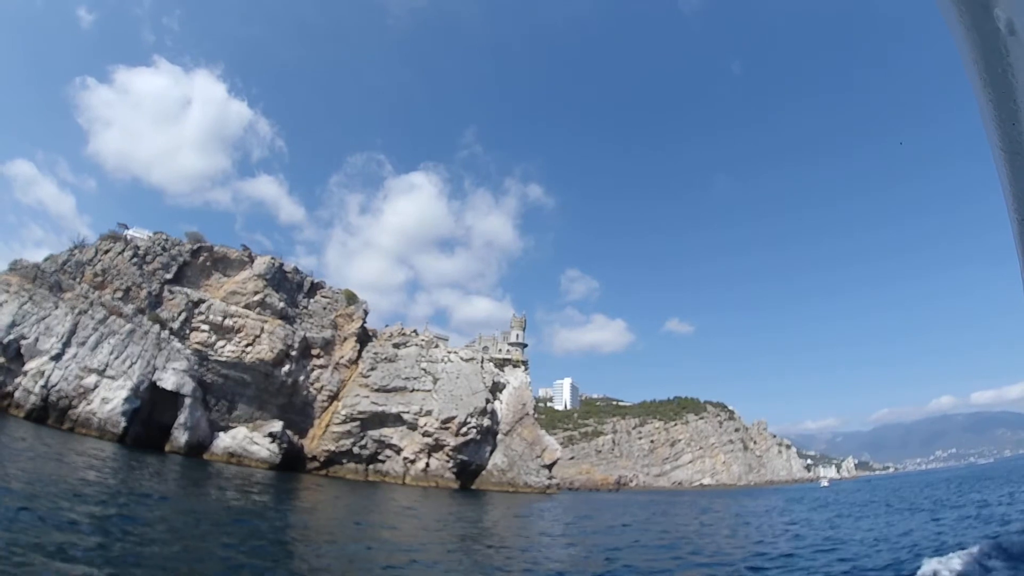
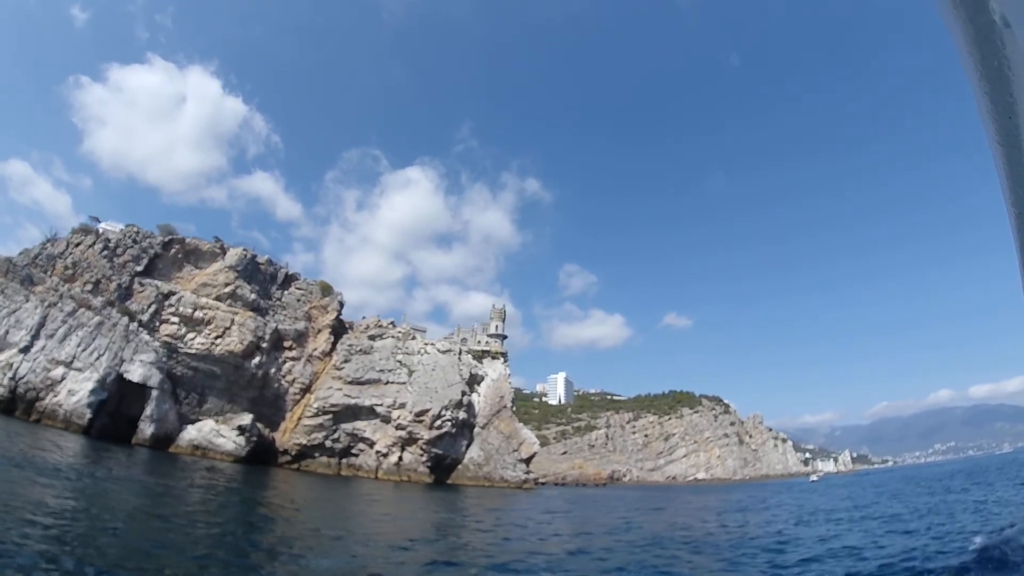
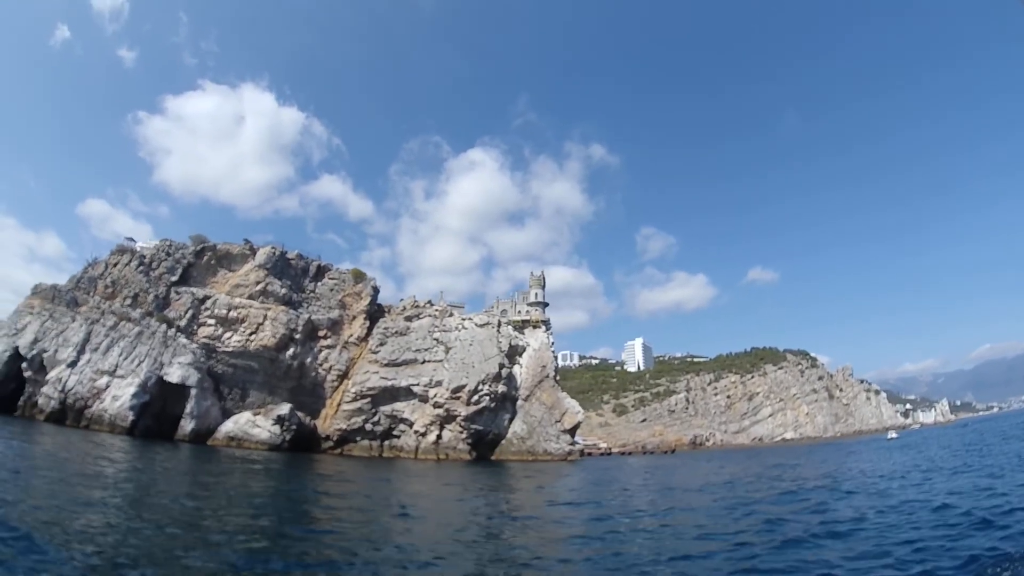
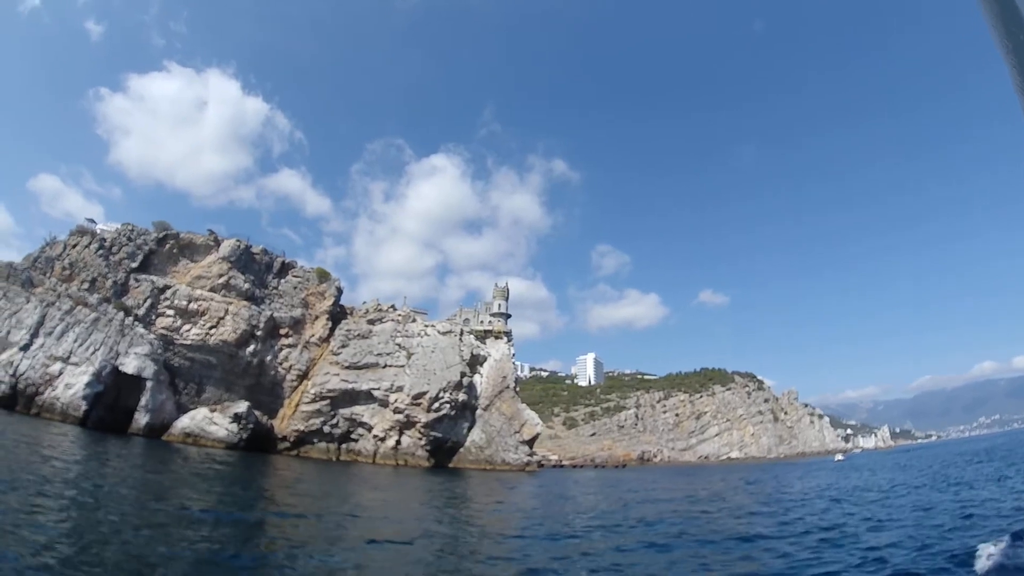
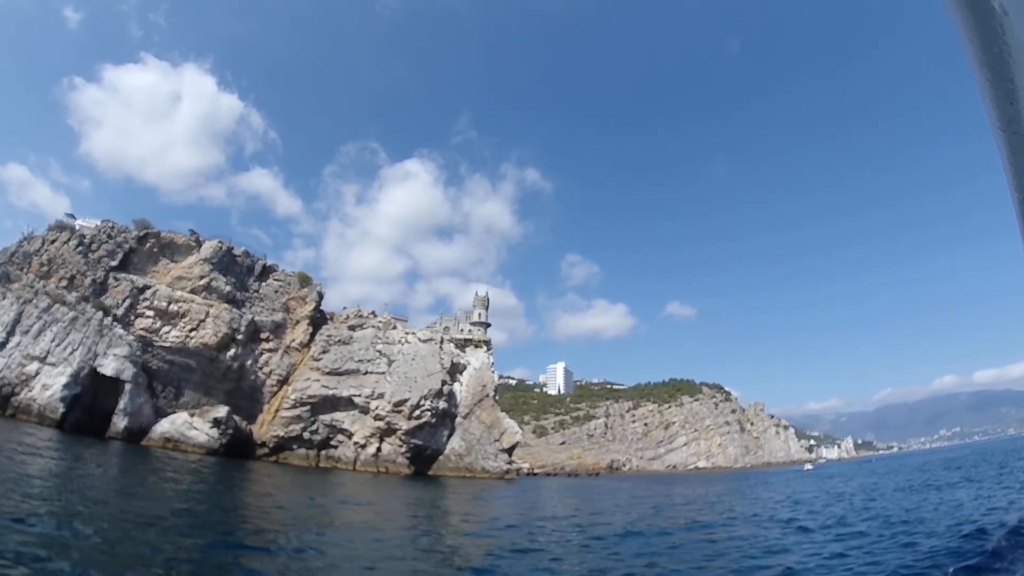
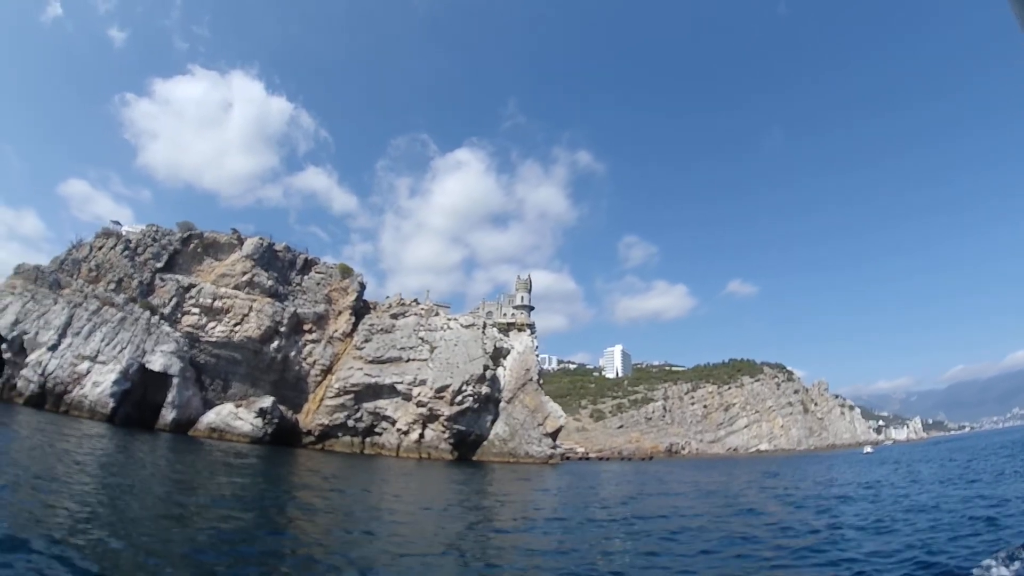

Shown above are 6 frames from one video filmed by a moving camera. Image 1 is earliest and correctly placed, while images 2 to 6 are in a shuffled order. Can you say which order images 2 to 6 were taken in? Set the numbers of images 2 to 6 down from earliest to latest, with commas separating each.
2, 5, 4, 6, 3
